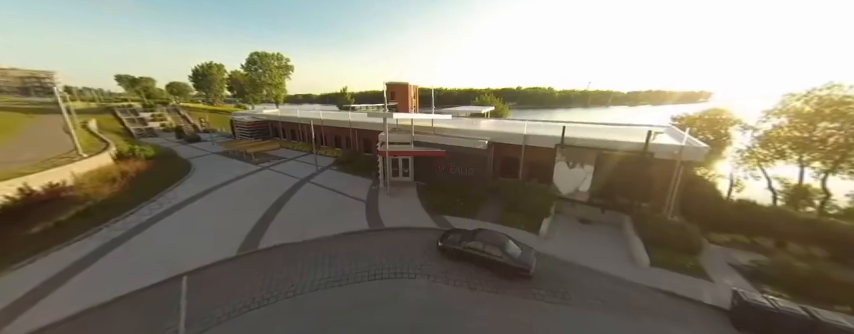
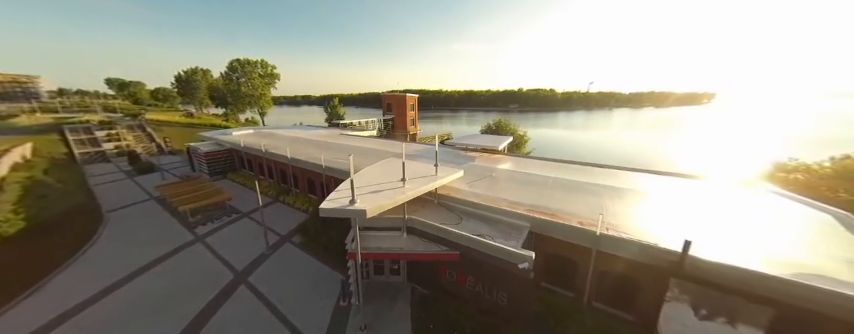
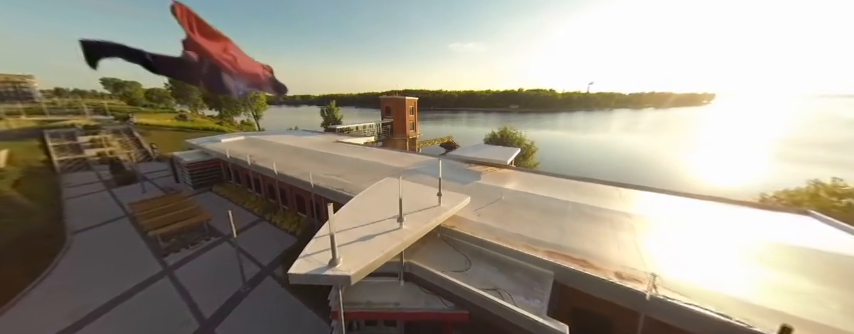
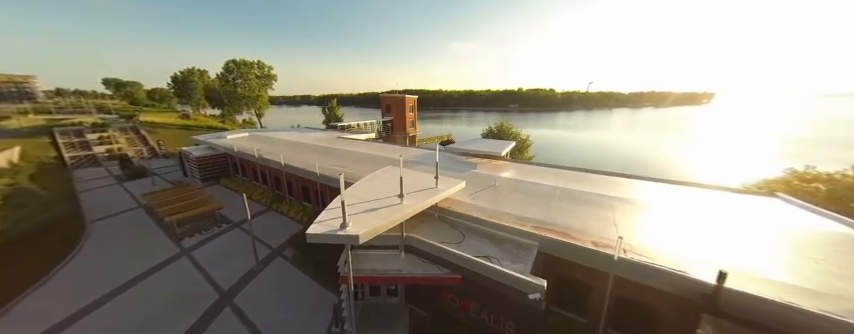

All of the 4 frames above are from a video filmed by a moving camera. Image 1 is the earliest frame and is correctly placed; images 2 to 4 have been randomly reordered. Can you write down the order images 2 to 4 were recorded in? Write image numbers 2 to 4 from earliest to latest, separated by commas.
2, 4, 3
